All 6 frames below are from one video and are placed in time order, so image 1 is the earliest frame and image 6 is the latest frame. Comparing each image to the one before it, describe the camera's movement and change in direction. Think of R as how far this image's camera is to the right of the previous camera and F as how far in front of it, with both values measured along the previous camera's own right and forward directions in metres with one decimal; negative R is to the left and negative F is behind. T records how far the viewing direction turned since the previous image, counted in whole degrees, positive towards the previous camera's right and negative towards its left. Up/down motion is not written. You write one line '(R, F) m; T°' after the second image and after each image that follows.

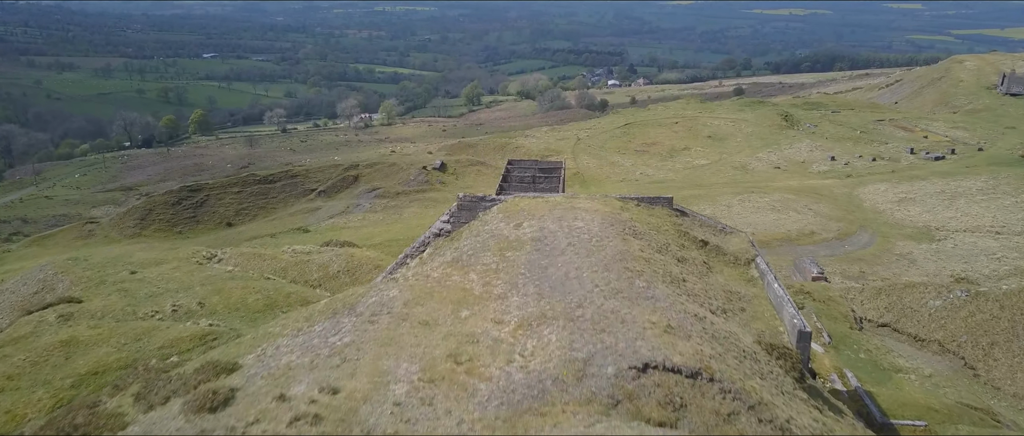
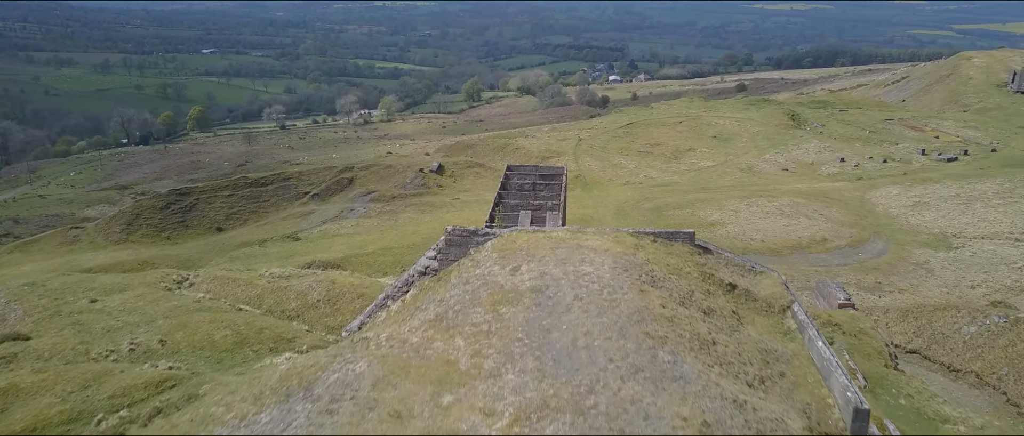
(0.0, +0.9) m; 0°
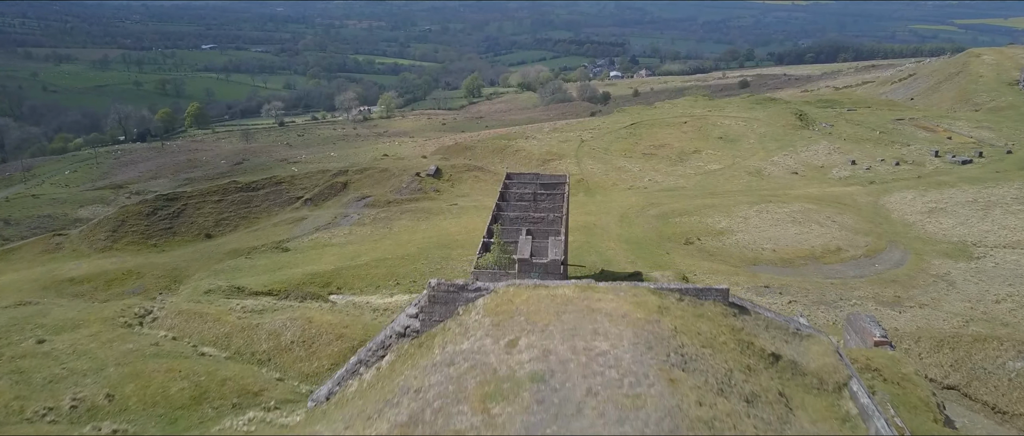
(0.0, +1.0) m; 0°
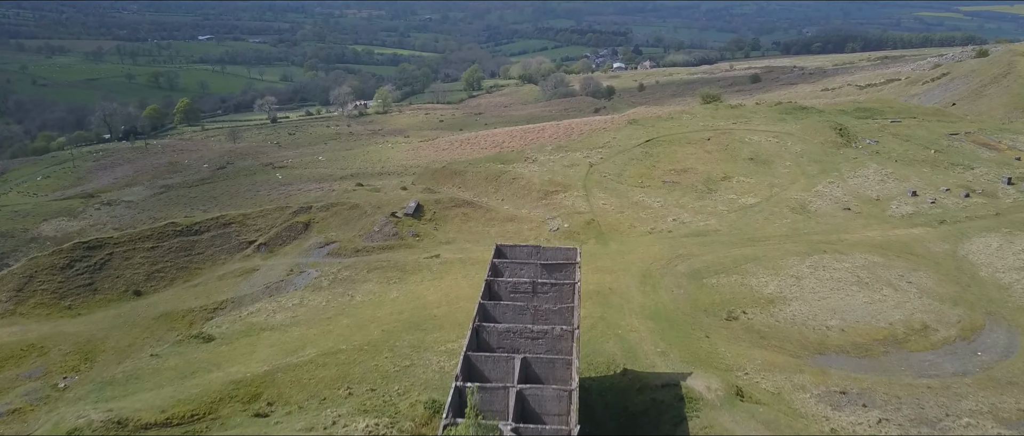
(+0.2, +4.7) m; 0°
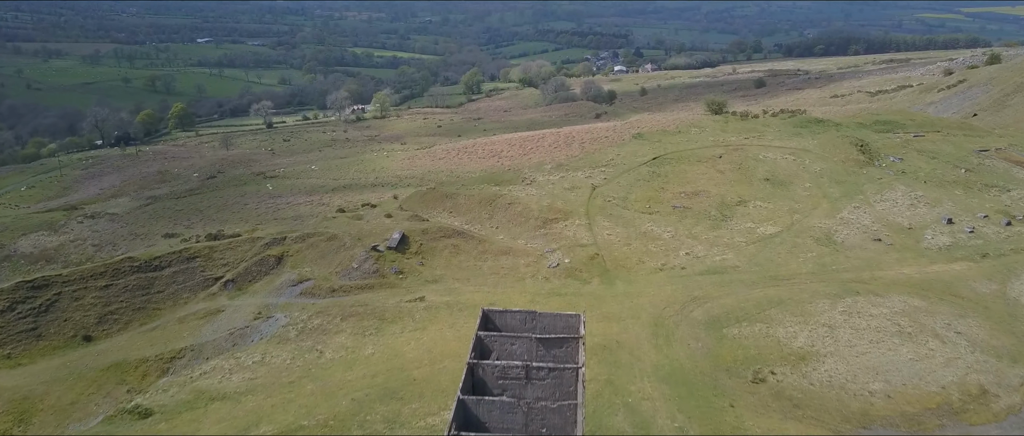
(+0.2, +2.3) m; 0°
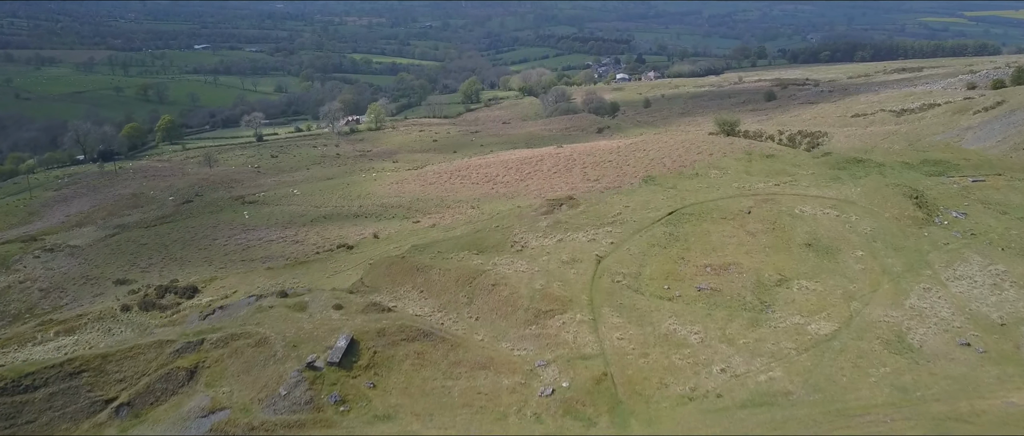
(+0.4, +4.8) m; 0°
